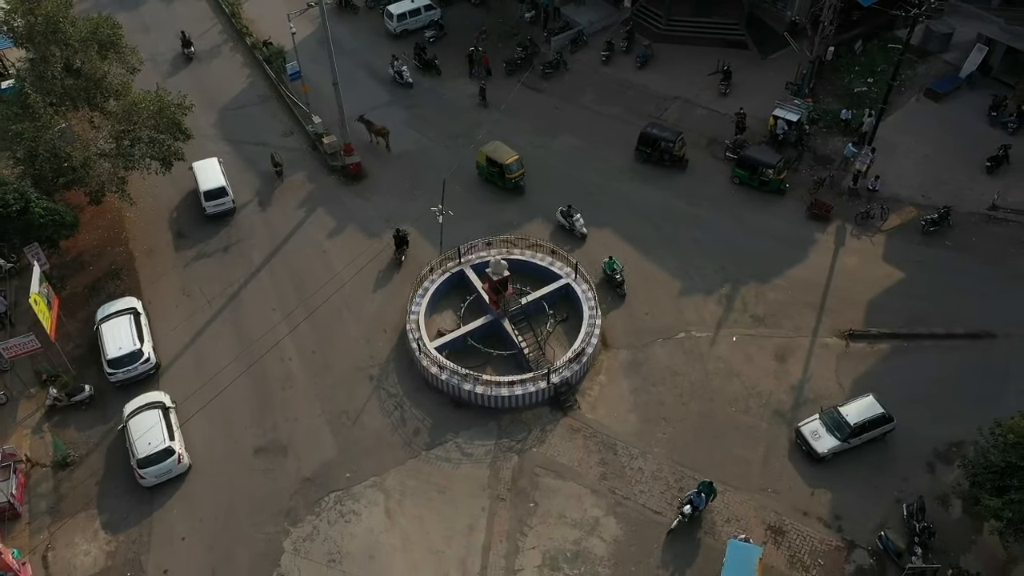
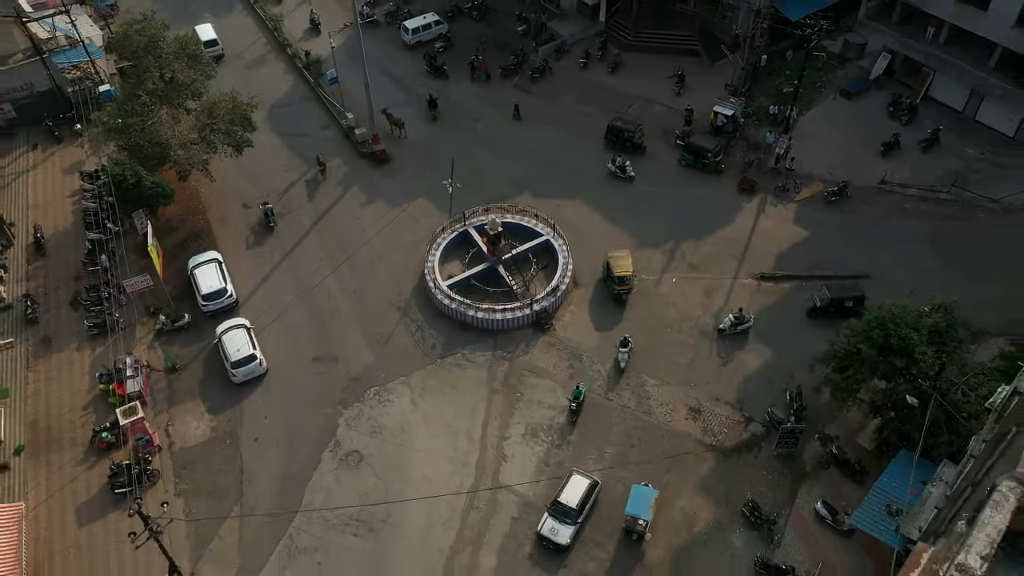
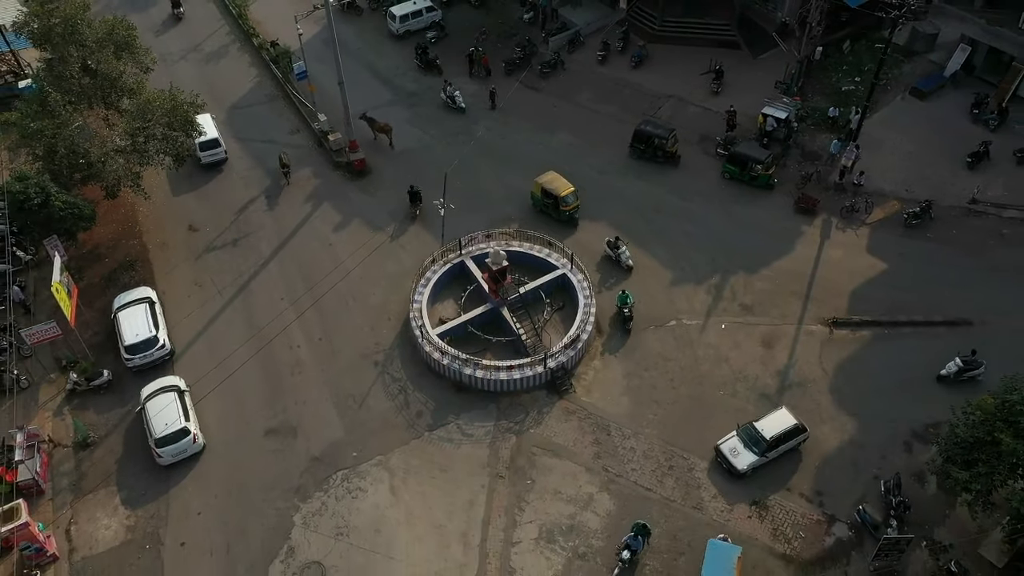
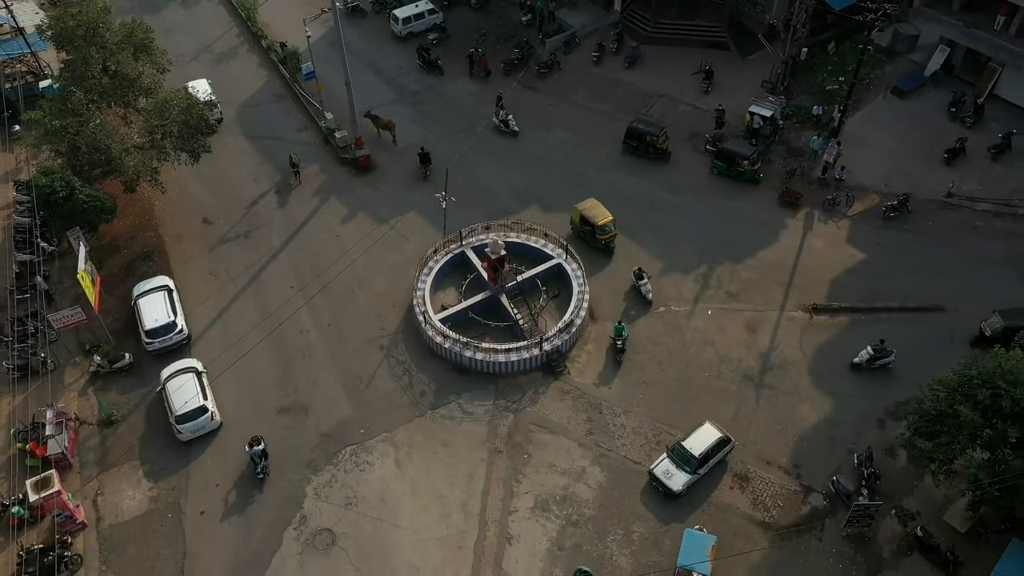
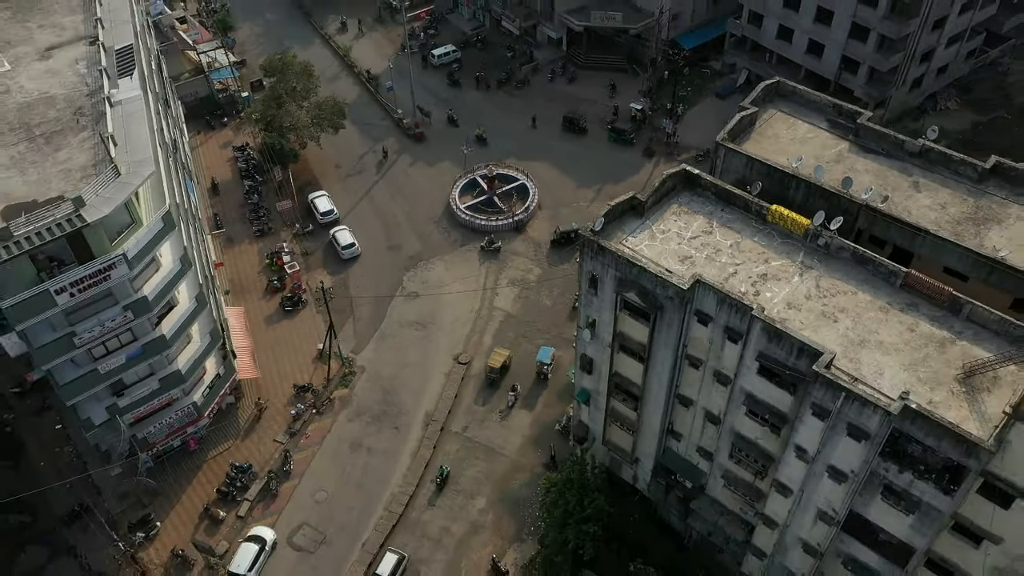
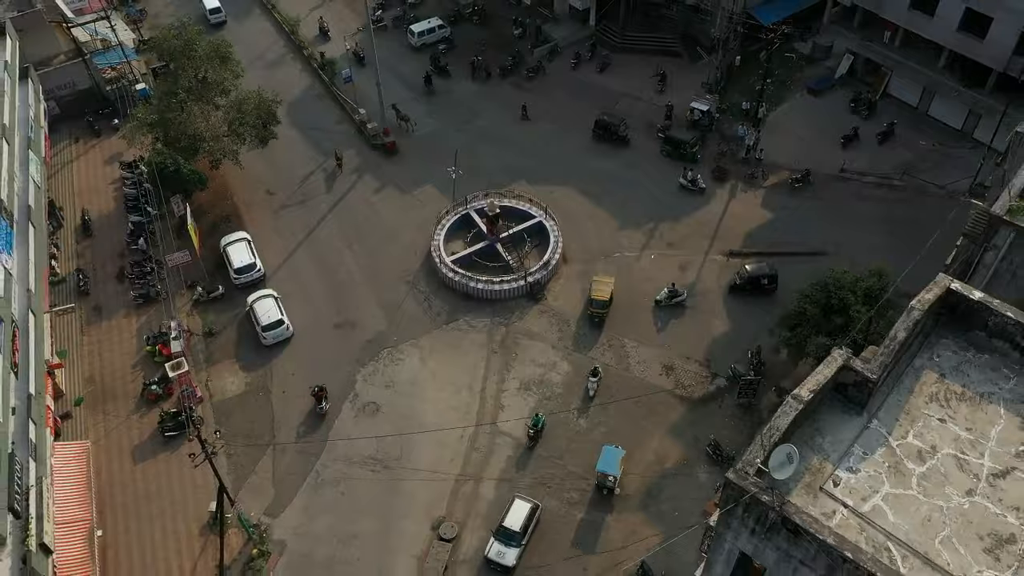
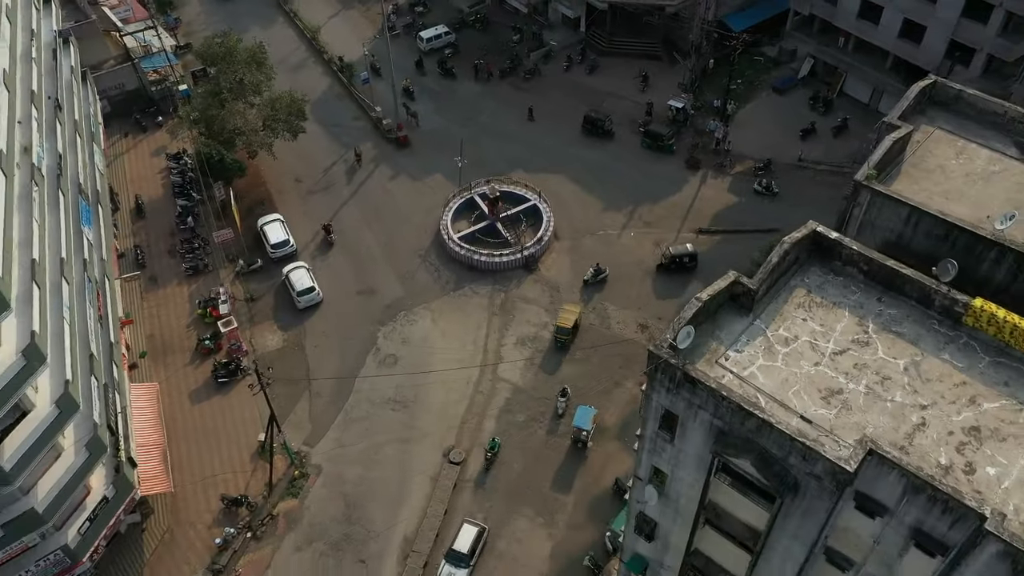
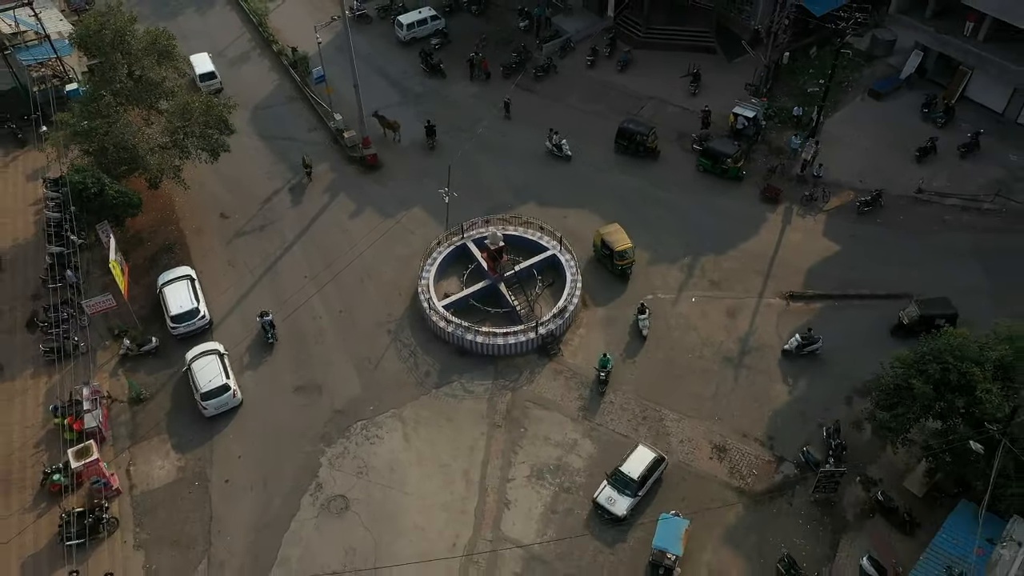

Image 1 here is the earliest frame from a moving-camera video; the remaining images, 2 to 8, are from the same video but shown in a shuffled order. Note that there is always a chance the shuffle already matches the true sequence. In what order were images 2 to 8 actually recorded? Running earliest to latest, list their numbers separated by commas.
3, 4, 8, 2, 6, 7, 5
